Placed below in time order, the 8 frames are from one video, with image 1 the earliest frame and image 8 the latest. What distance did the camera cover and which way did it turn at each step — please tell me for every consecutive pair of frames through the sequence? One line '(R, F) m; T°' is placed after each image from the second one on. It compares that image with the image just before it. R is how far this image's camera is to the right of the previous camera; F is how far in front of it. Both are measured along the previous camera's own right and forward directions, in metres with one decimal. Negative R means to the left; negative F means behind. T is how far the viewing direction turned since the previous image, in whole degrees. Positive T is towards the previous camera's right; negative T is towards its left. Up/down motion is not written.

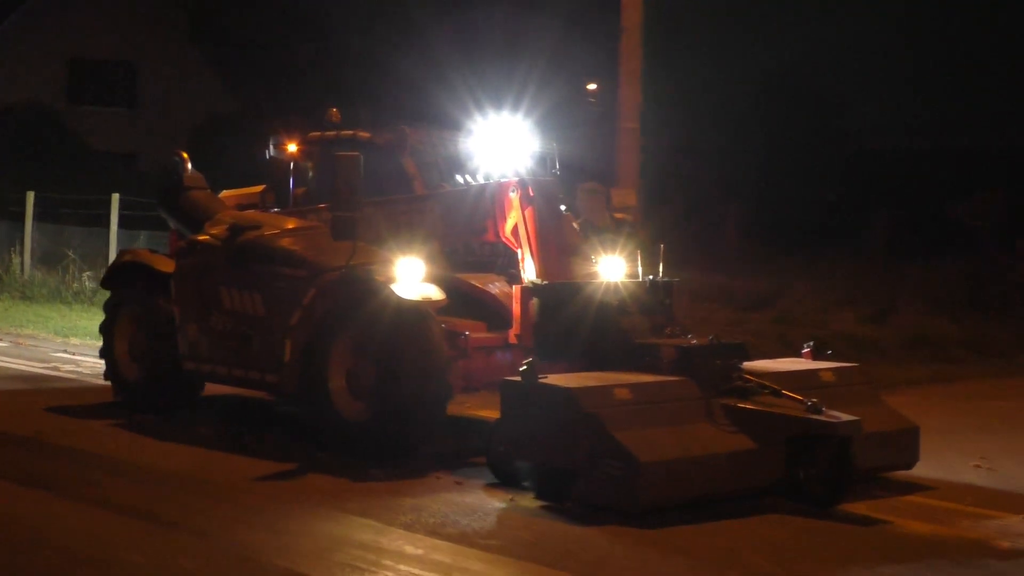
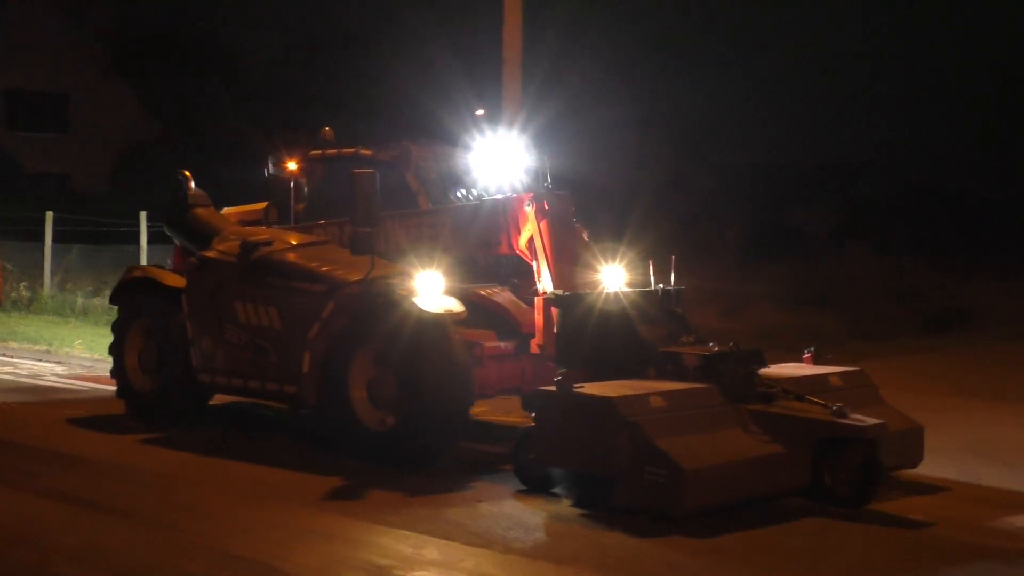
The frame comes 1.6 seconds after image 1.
(-0.4, -0.1) m; +2°
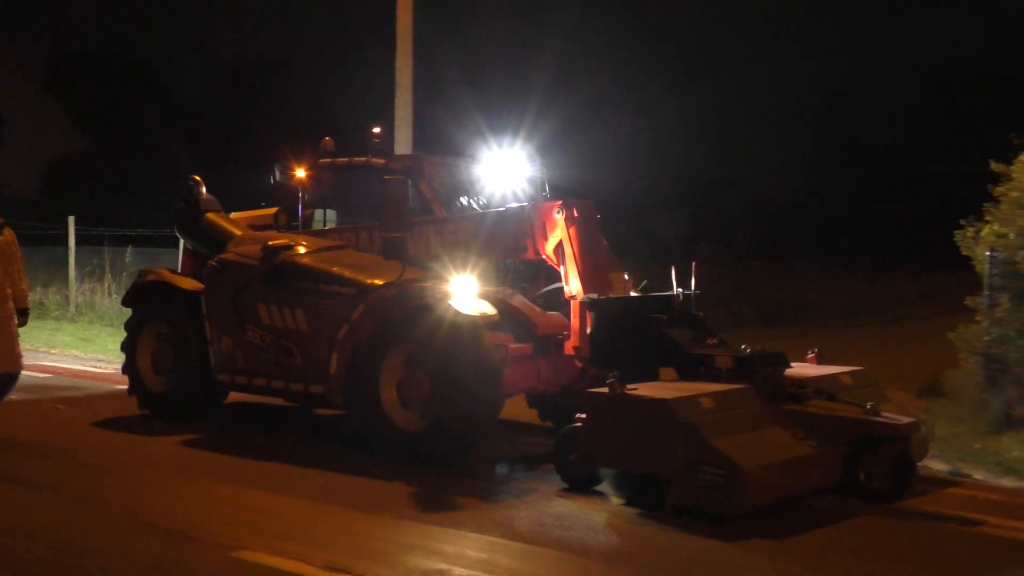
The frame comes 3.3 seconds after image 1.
(-0.6, -0.2) m; +3°
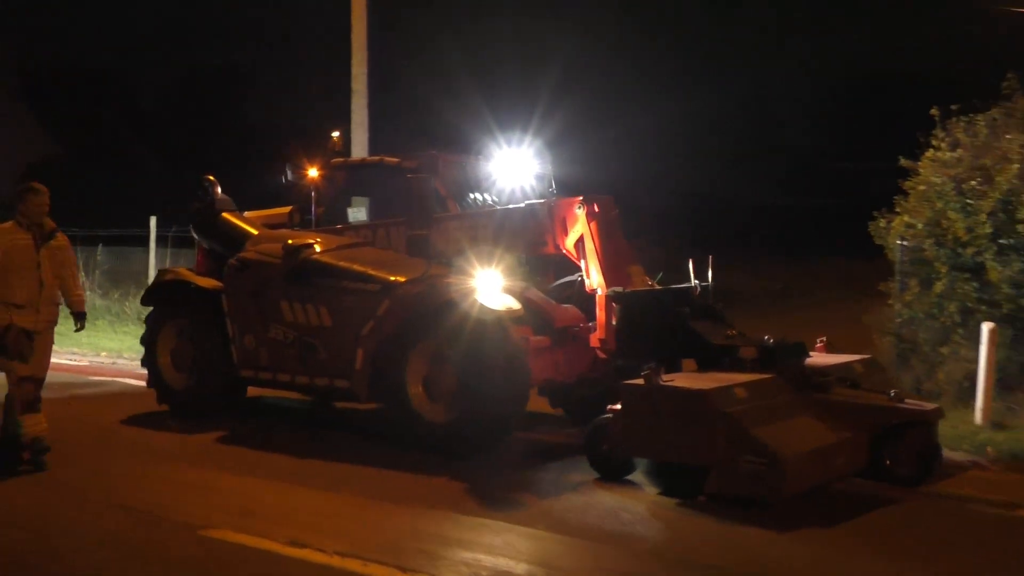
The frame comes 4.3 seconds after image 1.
(-0.4, -0.2) m; +1°
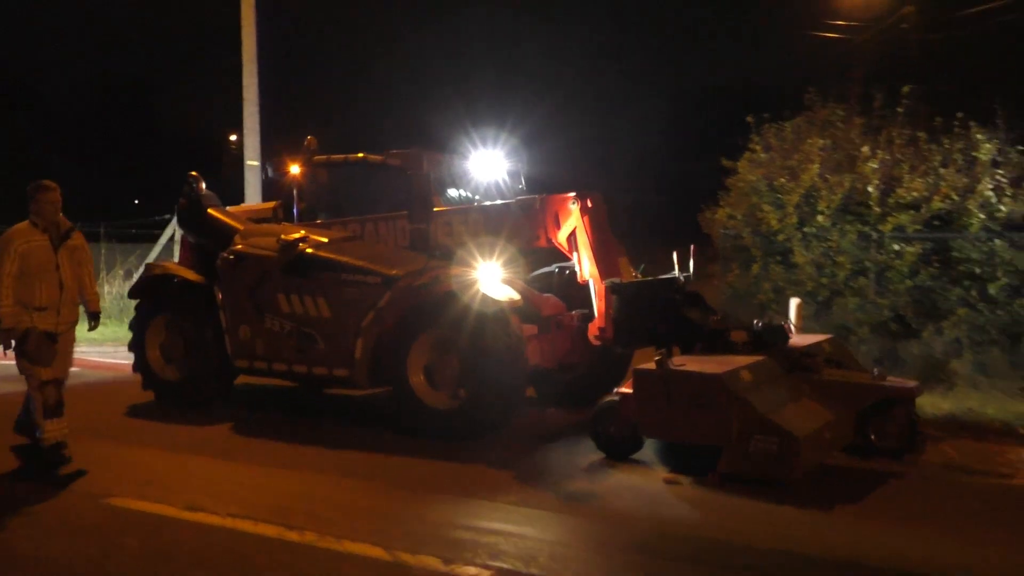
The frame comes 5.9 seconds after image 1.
(-0.7, -0.4) m; +4°
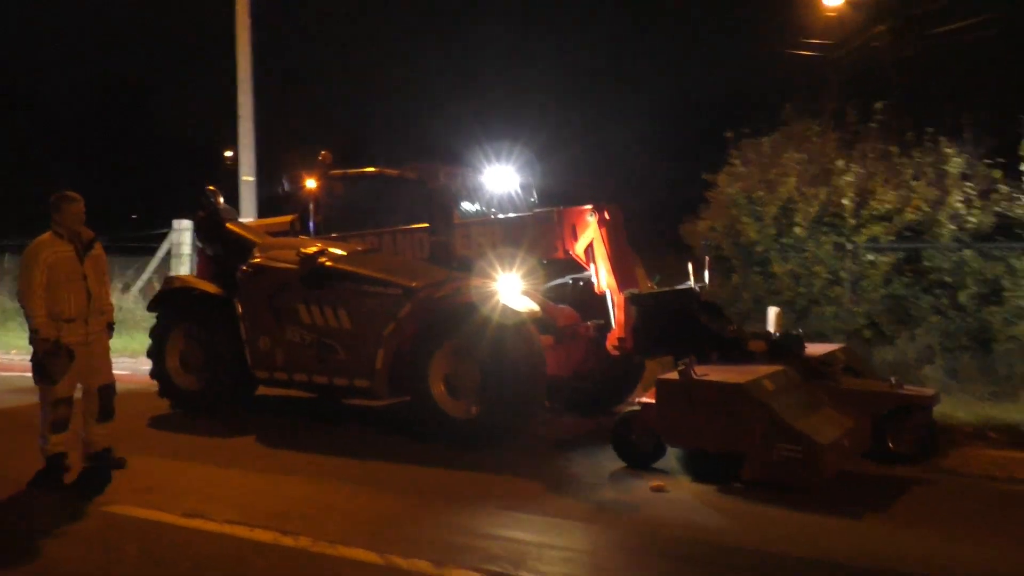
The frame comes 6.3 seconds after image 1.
(-0.2, -0.1) m; 0°
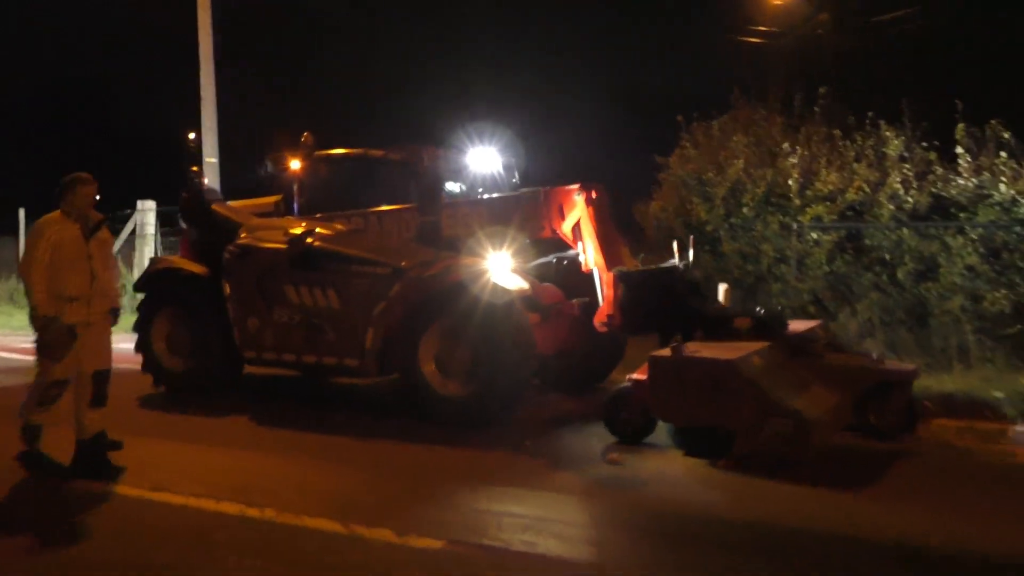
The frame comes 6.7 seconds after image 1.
(-0.2, -0.1) m; +2°
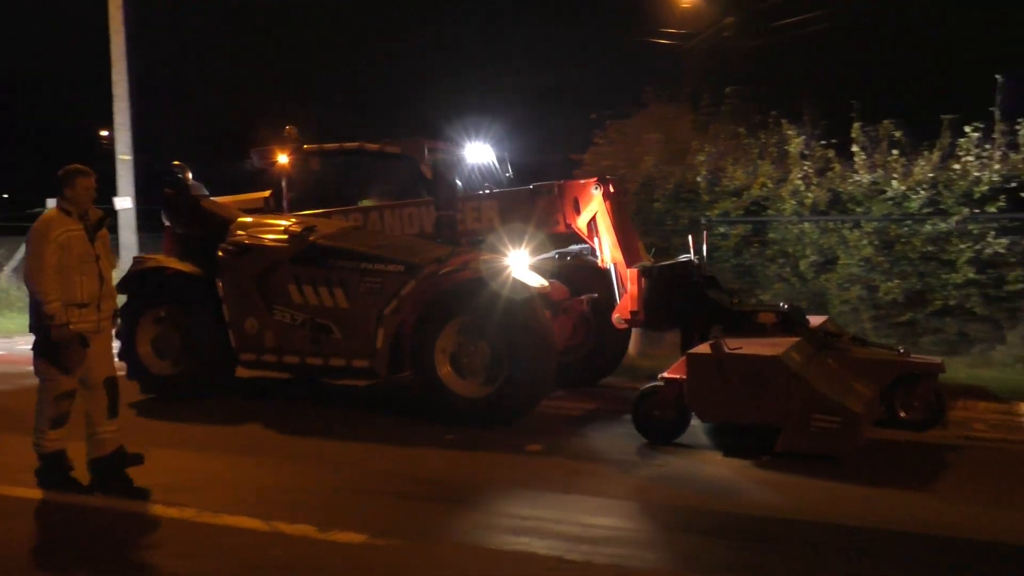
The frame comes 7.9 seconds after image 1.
(-0.8, +0.2) m; +4°
